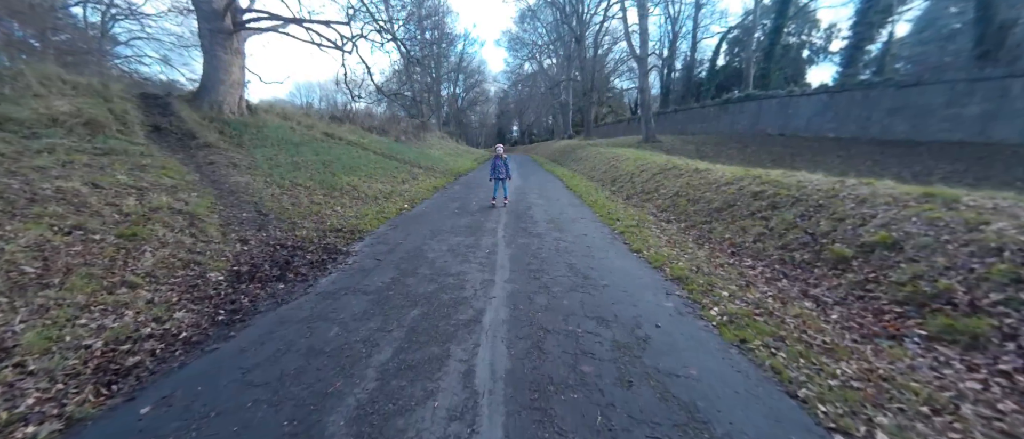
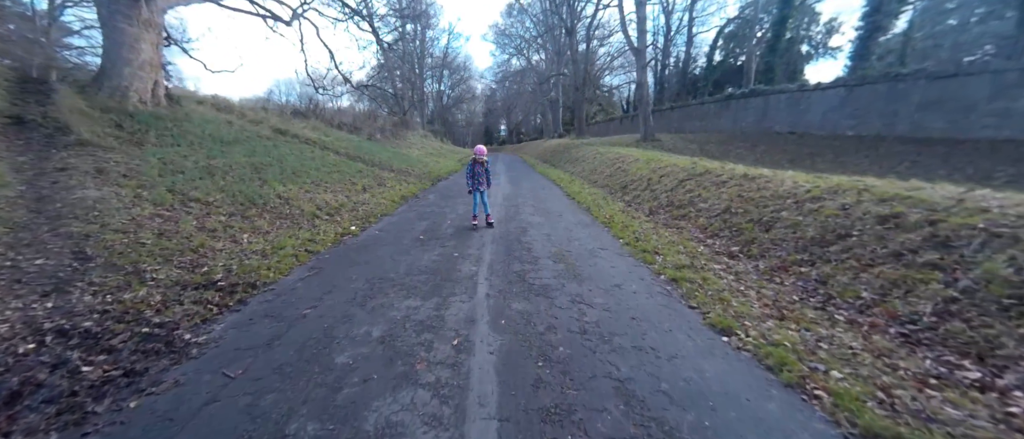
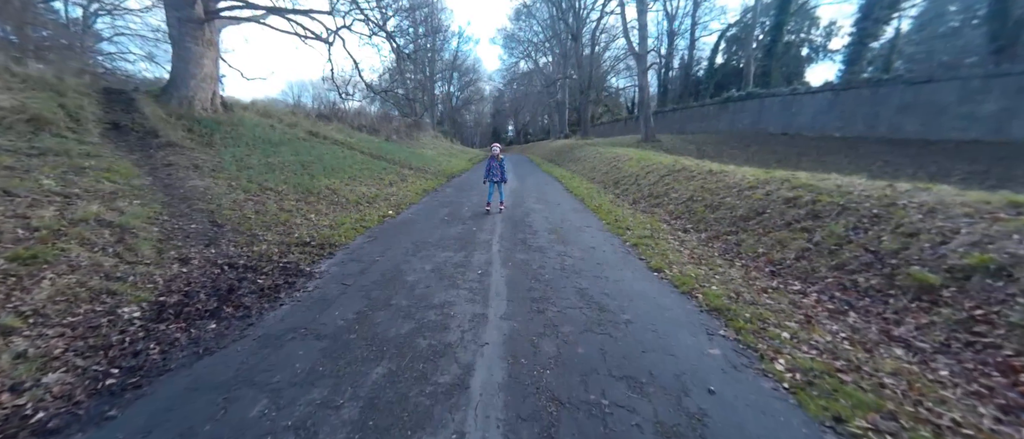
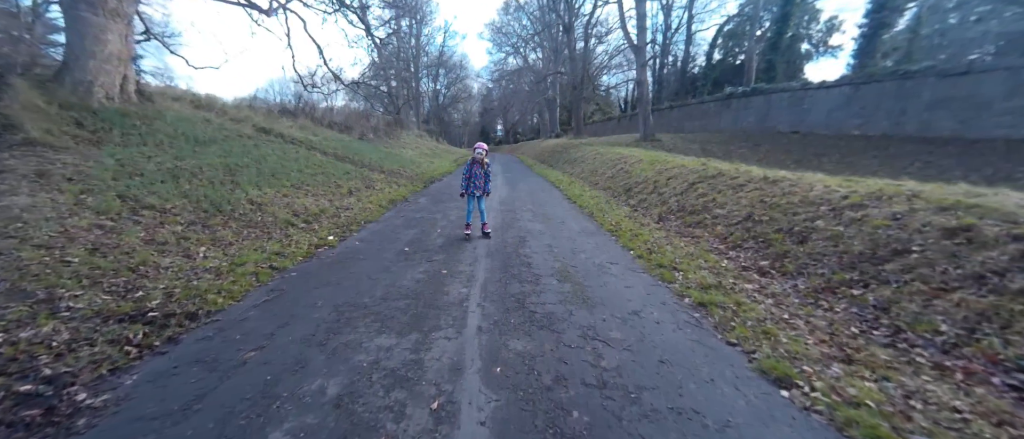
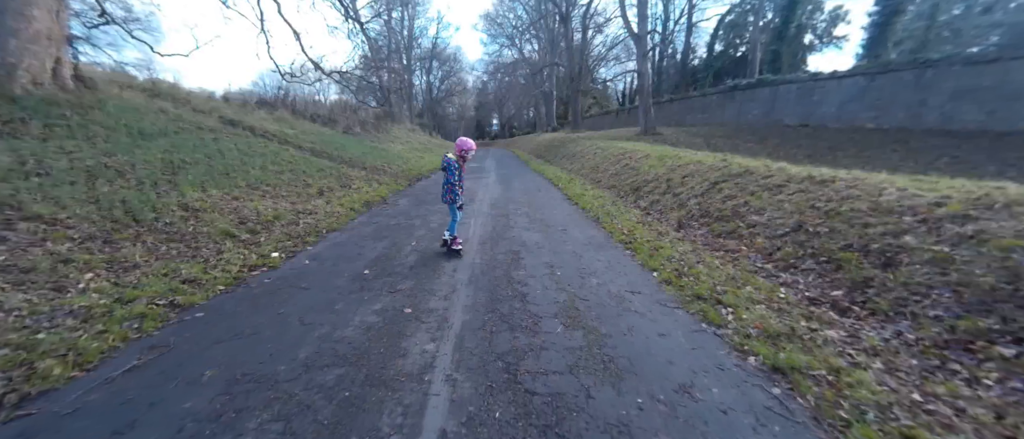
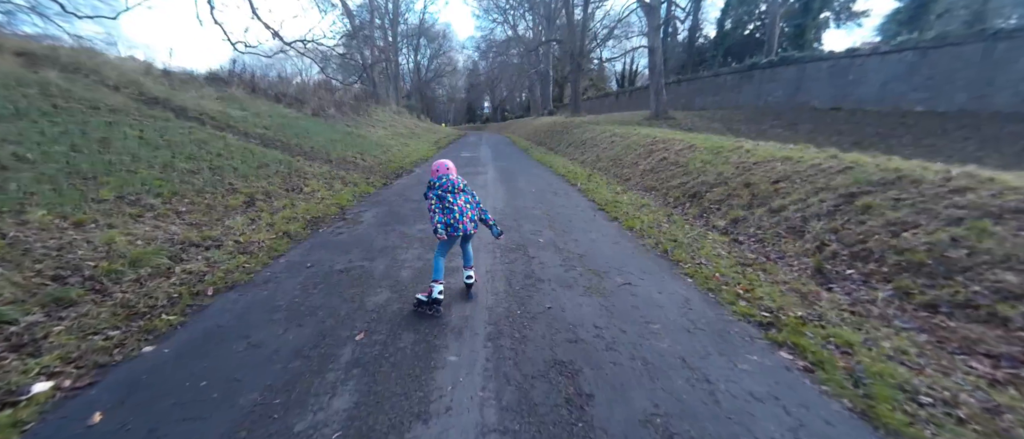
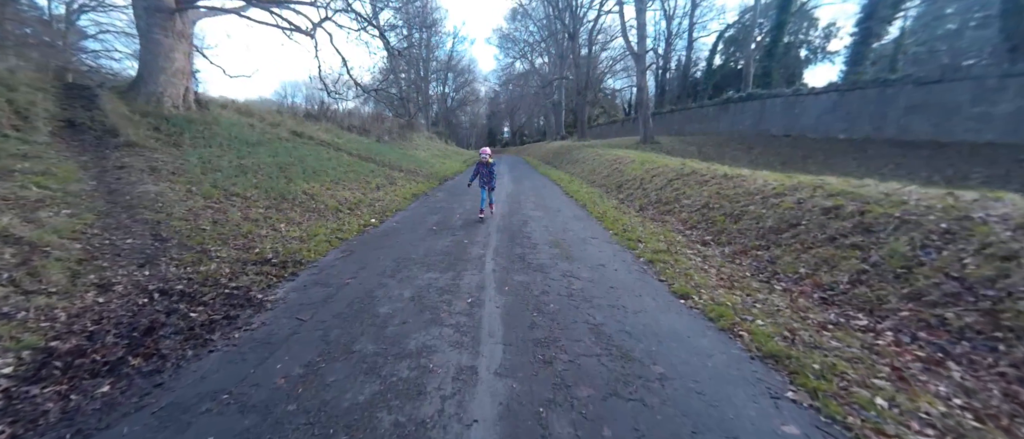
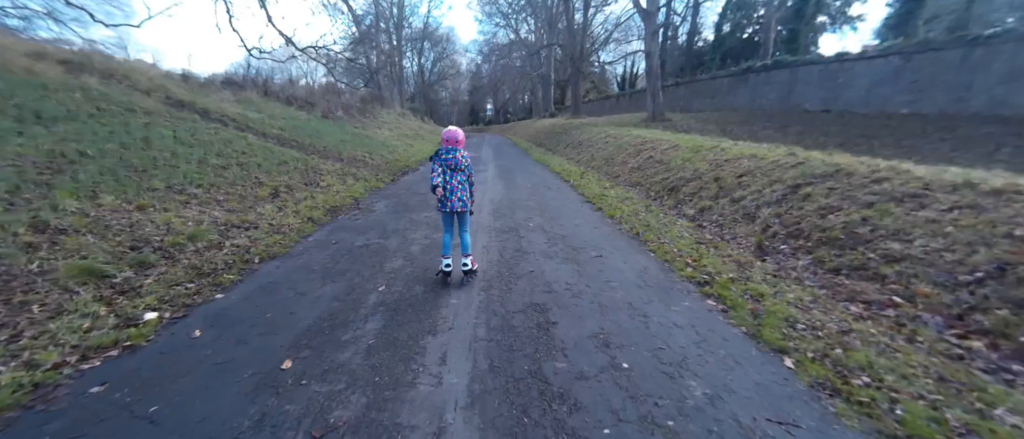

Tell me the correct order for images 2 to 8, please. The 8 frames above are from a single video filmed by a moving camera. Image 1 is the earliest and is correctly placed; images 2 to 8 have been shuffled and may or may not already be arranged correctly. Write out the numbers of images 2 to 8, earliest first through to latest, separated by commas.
3, 7, 2, 4, 5, 8, 6
